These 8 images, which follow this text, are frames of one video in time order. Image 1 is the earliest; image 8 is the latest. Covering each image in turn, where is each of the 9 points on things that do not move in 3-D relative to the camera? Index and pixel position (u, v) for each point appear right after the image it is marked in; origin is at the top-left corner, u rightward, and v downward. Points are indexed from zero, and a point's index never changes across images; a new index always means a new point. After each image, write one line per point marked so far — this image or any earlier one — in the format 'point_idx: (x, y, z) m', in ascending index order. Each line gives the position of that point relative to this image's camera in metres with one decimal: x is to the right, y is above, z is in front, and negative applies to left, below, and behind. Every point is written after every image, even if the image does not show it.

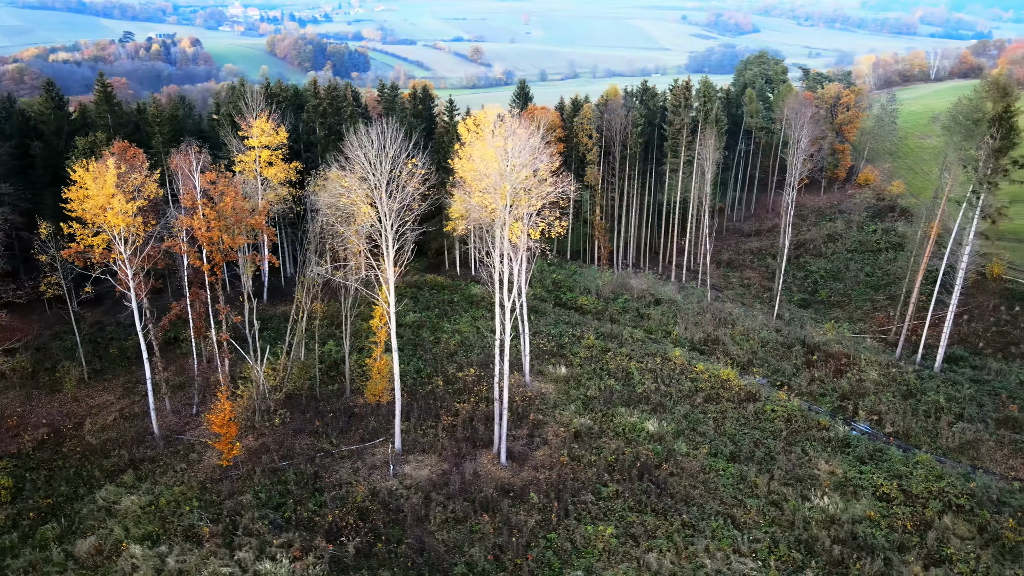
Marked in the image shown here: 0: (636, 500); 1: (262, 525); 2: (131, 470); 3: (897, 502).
0: (+3.8, -6.6, +17.9) m
1: (-6.7, -6.3, +15.4) m
2: (-11.9, -5.7, +18.0) m
3: (+12.7, -7.0, +18.8) m
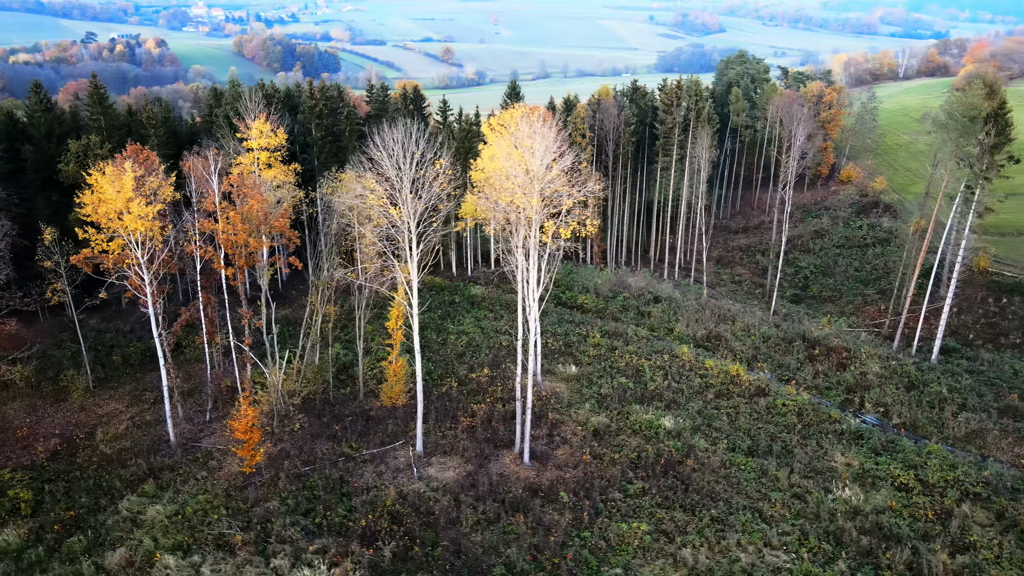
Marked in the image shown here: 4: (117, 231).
0: (+4.7, -6.6, +18.0) m
1: (-5.7, -6.4, +15.2) m
2: (-11.0, -5.8, +17.6) m
3: (+13.5, -6.8, +19.1) m
4: (-11.6, +1.7, +17.0) m
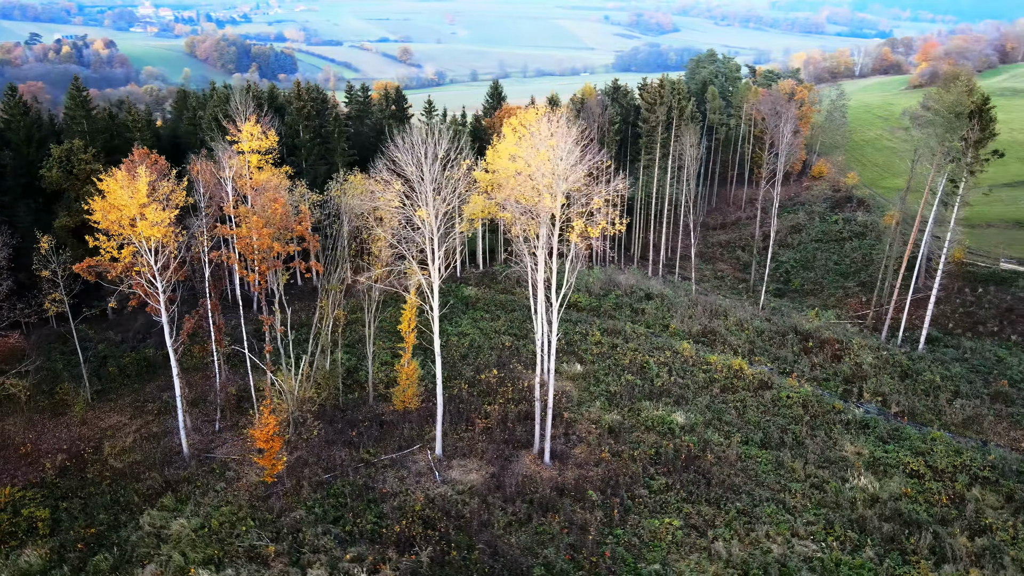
0: (+5.5, -6.4, +18.1) m
1: (-4.8, -6.5, +14.9) m
2: (-10.1, -6.1, +17.1) m
3: (+14.3, -6.5, +19.7) m
4: (-10.9, +1.4, +16.5) m
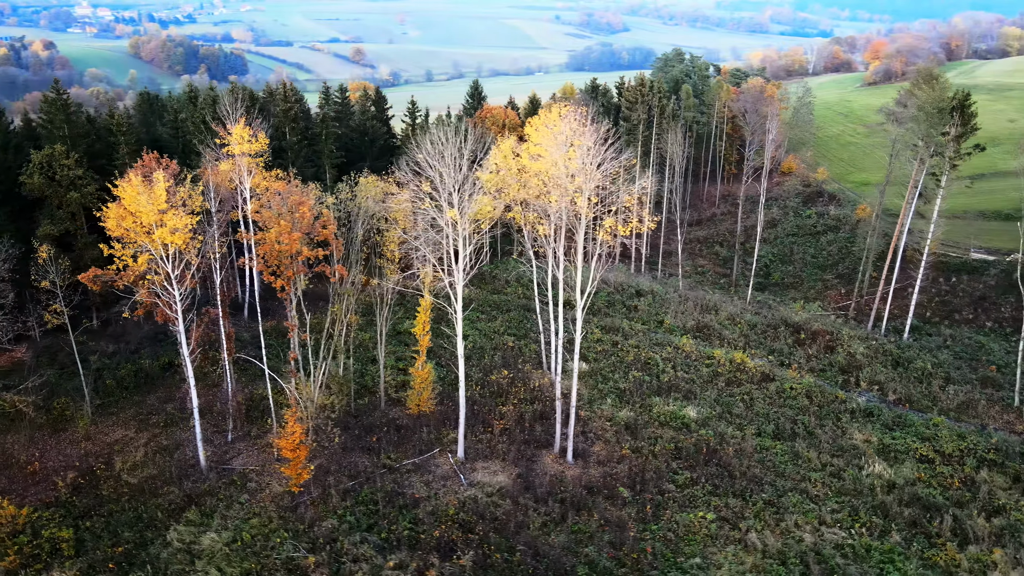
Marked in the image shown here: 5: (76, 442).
0: (+6.4, -6.3, +18.4) m
1: (-3.7, -6.6, +14.6) m
2: (-9.2, -6.3, +16.6) m
3: (+15.1, -6.2, +20.3) m
4: (-10.1, +1.2, +15.9) m
5: (-15.1, -5.3, +19.9) m
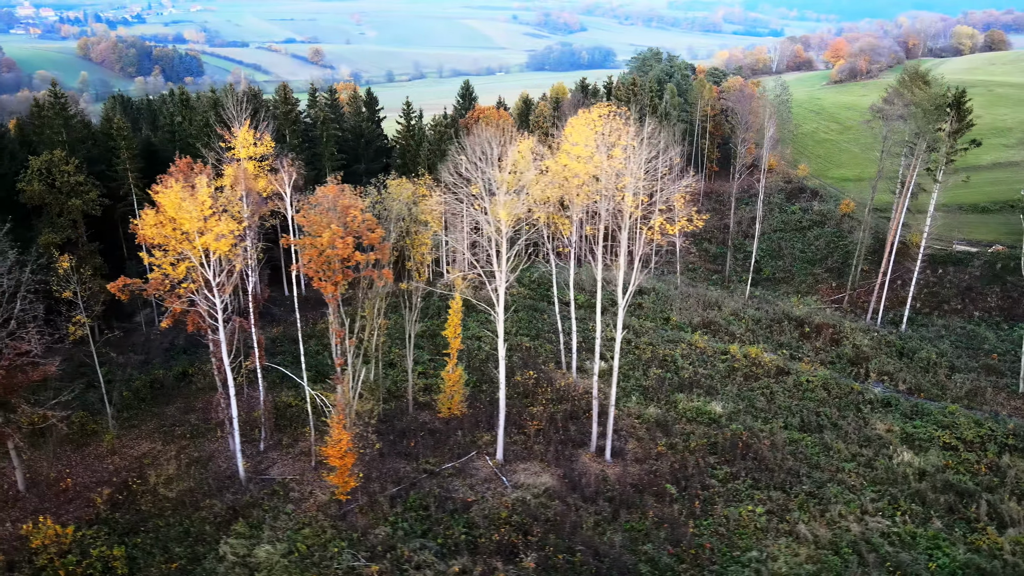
0: (+7.8, -6.2, +18.7) m
1: (-2.1, -6.7, +14.5) m
2: (-7.7, -6.5, +16.2) m
3: (+16.4, -5.9, +20.9) m
4: (-8.7, +1.0, +15.6) m
5: (-13.8, -5.7, +19.3) m
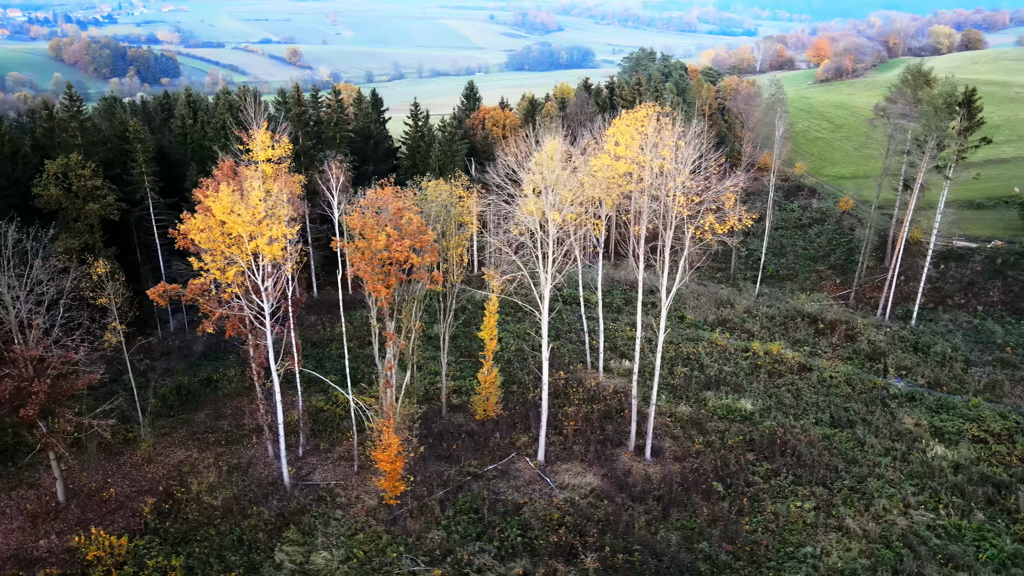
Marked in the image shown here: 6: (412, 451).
0: (+9.2, -6.1, +18.8) m
1: (-0.6, -6.8, +14.5) m
2: (-6.2, -6.6, +16.1) m
3: (+17.8, -5.7, +21.2) m
4: (-7.4, +0.8, +15.4) m
5: (-12.3, -5.9, +19.1) m
6: (-3.3, -5.3, +18.7) m
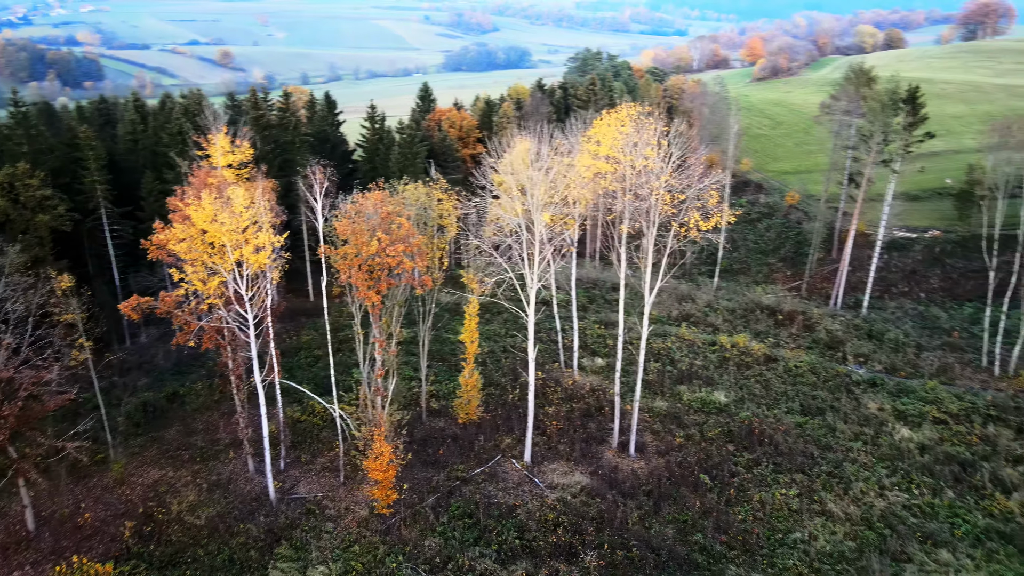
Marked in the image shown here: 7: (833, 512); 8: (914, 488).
0: (+8.9, -6.0, +19.5) m
1: (-0.6, -6.9, +14.5) m
2: (-6.3, -6.9, +15.7) m
3: (+17.2, -5.3, +22.6) m
4: (-7.6, +0.5, +14.9) m
5: (-12.7, -6.3, +18.2) m
6: (-3.6, -5.5, +18.5) m
7: (+9.4, -6.6, +16.9) m
8: (+12.7, -6.4, +18.2) m
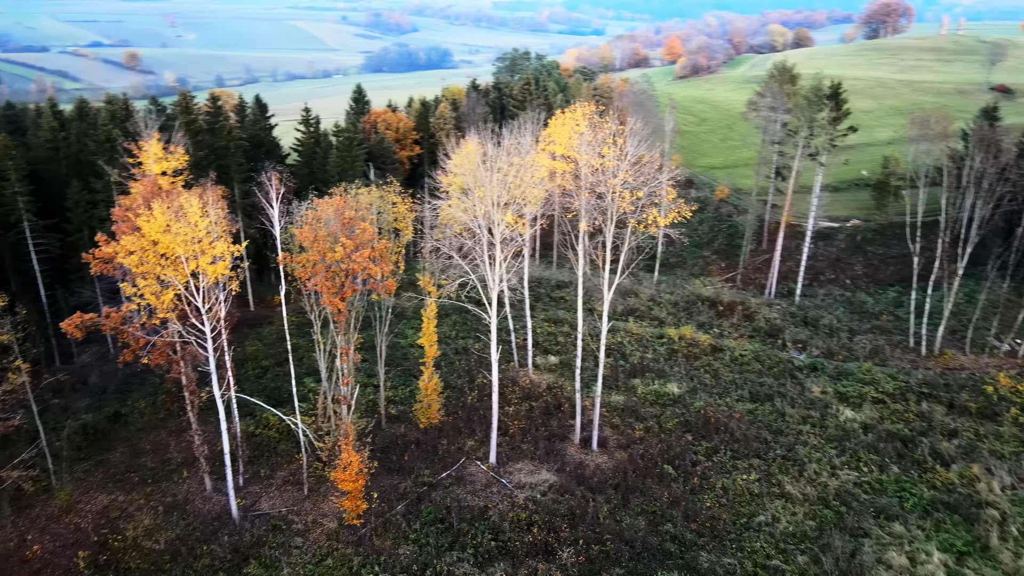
0: (+7.8, -5.7, +20.3) m
1: (-1.2, -7.0, +14.5) m
2: (-7.0, -7.2, +15.1) m
3: (+15.8, -4.8, +24.2) m
4: (-8.4, +0.2, +14.2) m
5: (-13.5, -6.8, +17.1) m
6: (-4.5, -5.7, +18.2) m
7: (+8.6, -6.4, +17.8) m
8: (+11.7, -6.1, +19.4) m
